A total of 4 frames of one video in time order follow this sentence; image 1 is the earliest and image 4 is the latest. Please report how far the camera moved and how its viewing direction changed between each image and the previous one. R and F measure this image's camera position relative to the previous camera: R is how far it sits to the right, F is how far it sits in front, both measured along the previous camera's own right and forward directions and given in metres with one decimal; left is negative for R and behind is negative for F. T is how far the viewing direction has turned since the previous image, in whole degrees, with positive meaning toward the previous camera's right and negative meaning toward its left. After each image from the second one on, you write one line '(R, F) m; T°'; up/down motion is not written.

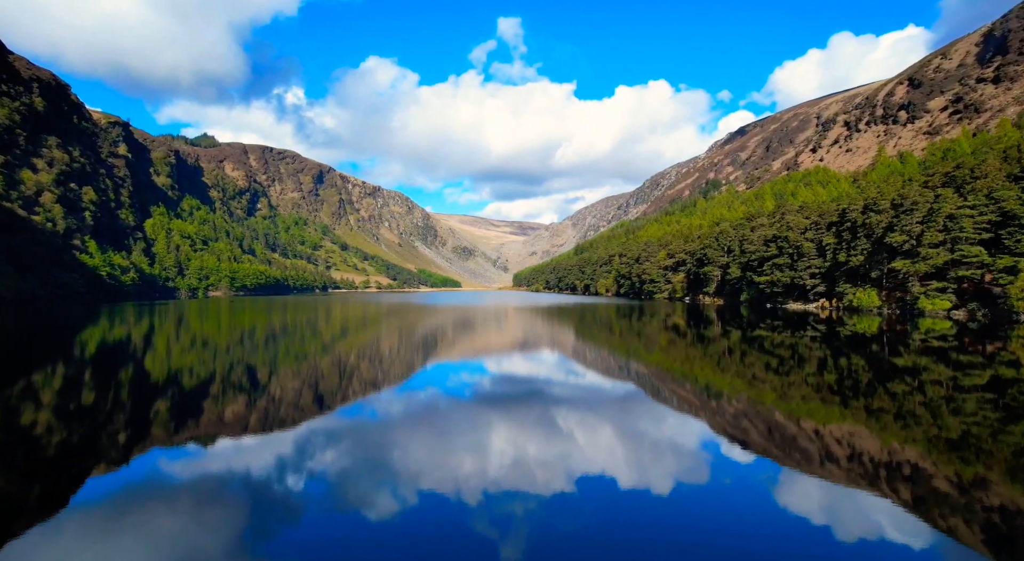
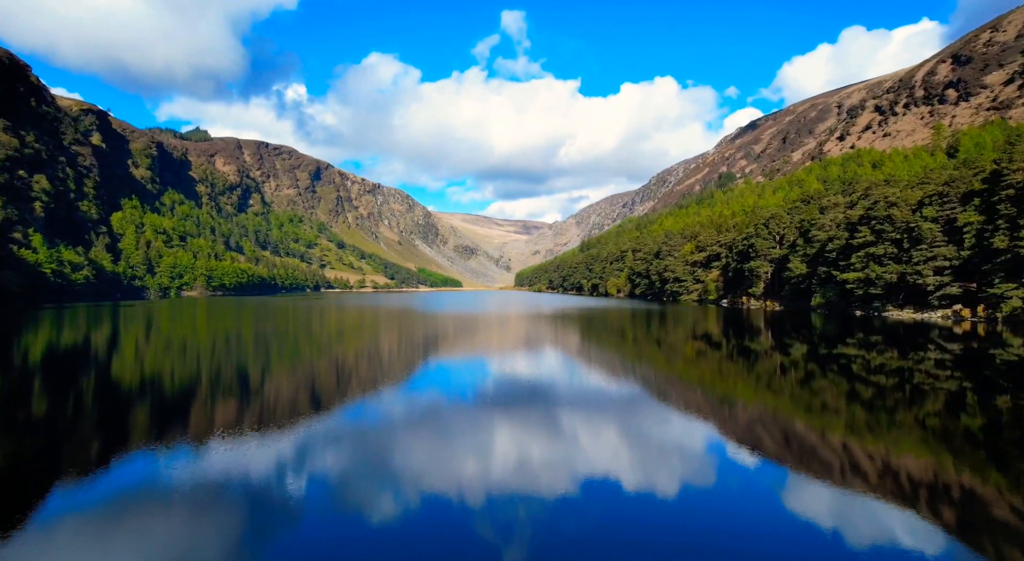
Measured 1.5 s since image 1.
(+0.2, +3.2) m; 0°
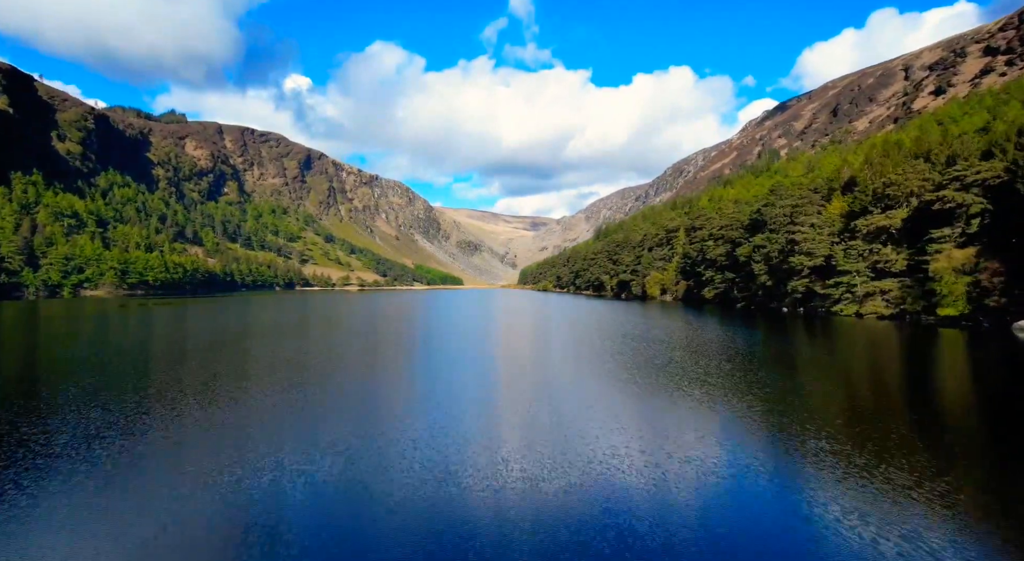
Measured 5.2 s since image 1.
(+0.5, +8.4) m; -1°
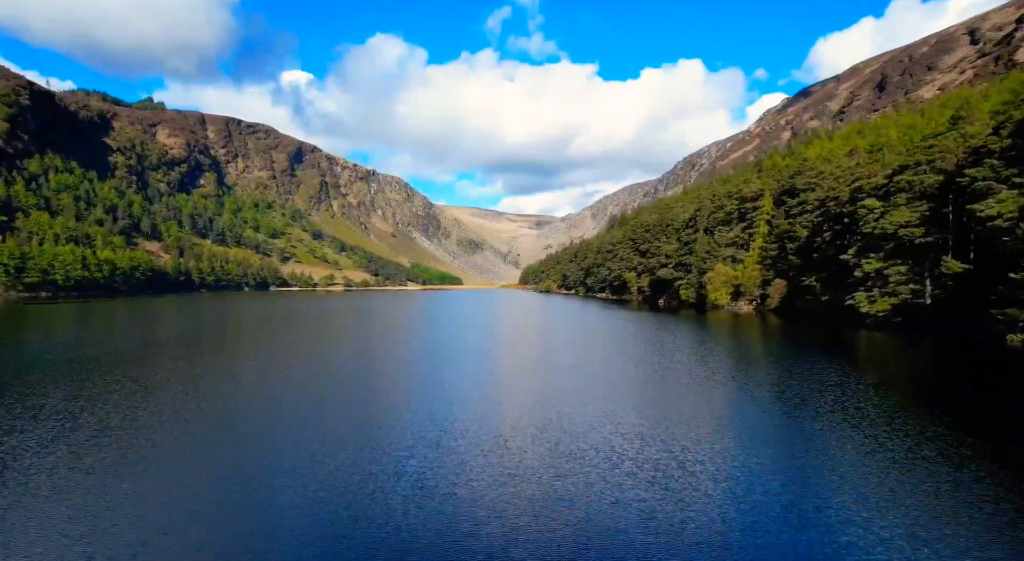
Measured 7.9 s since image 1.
(+0.5, +6.1) m; 0°
